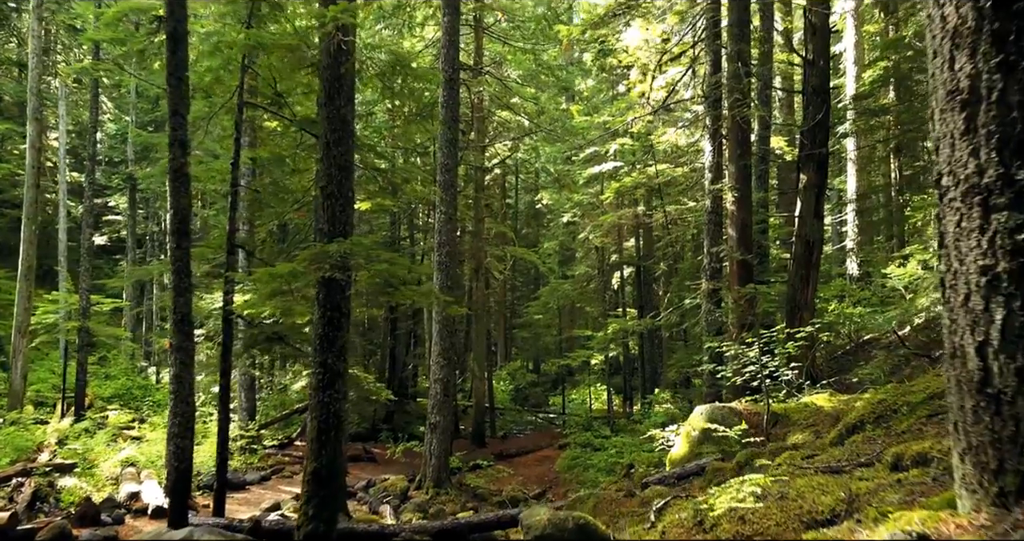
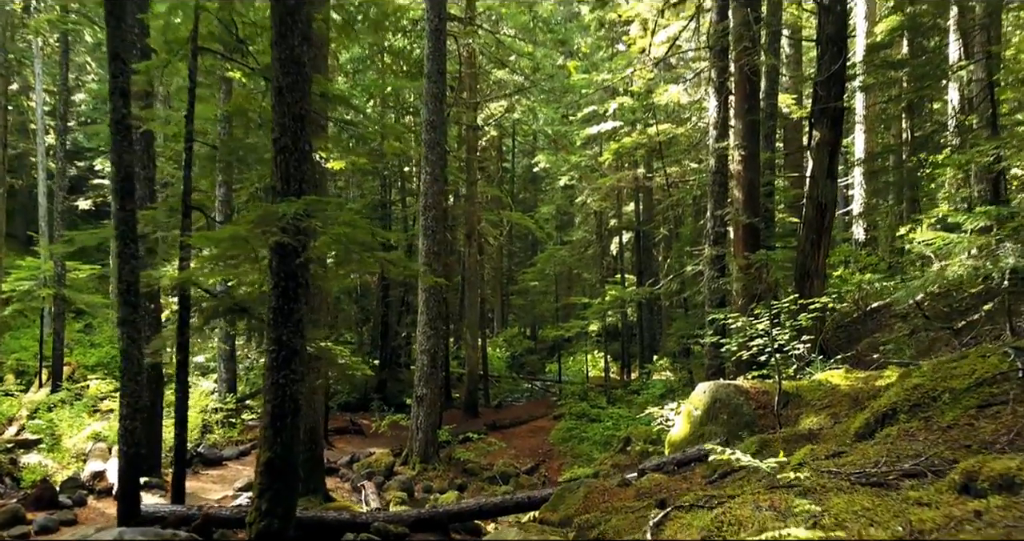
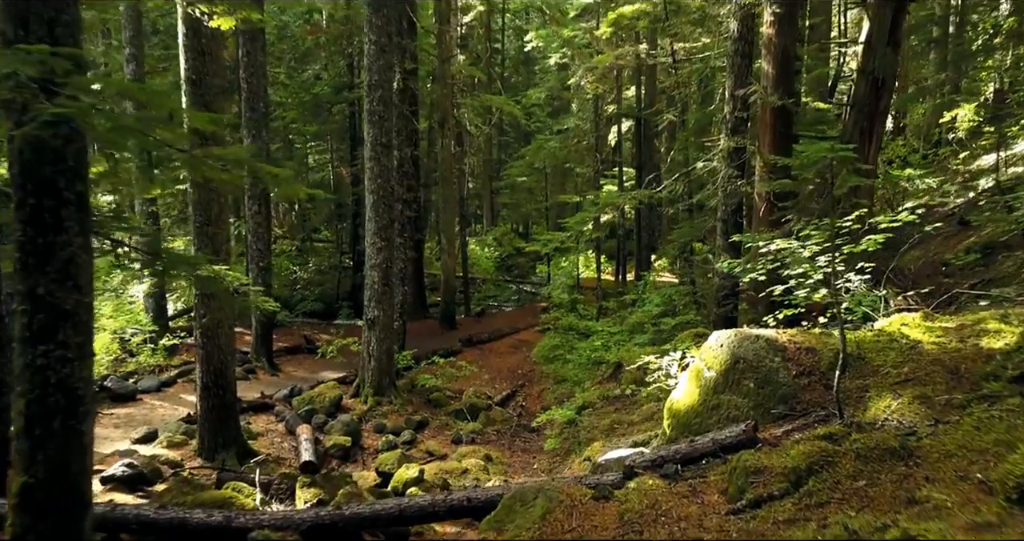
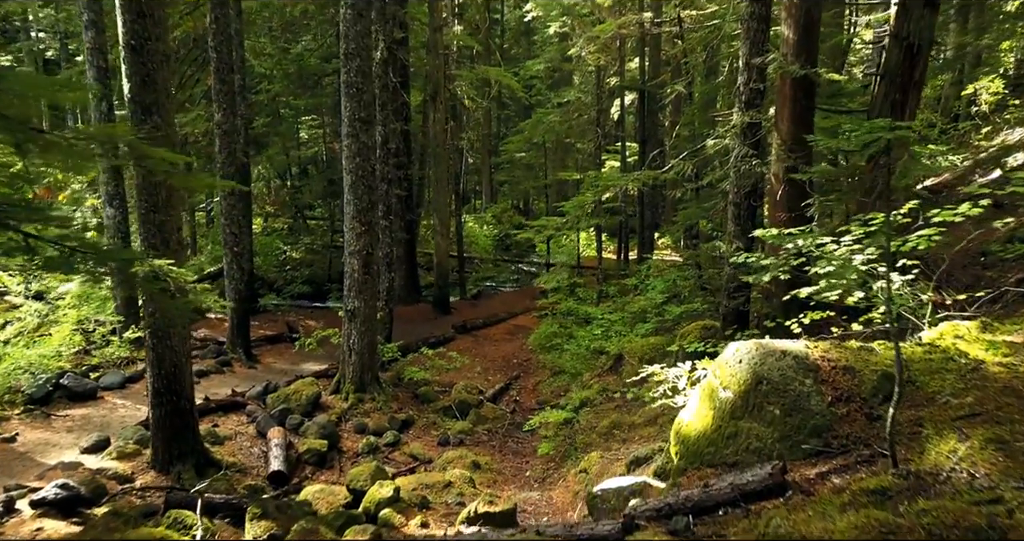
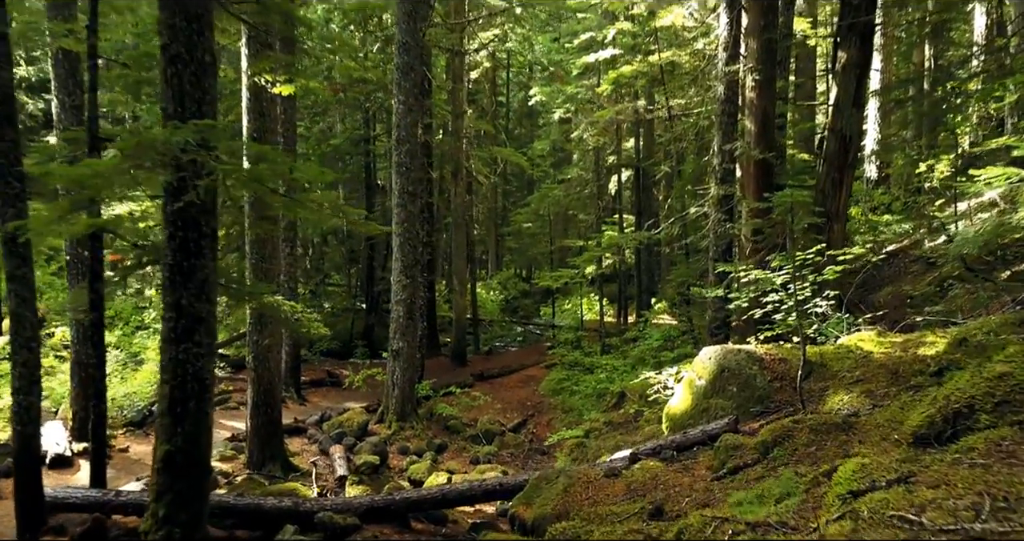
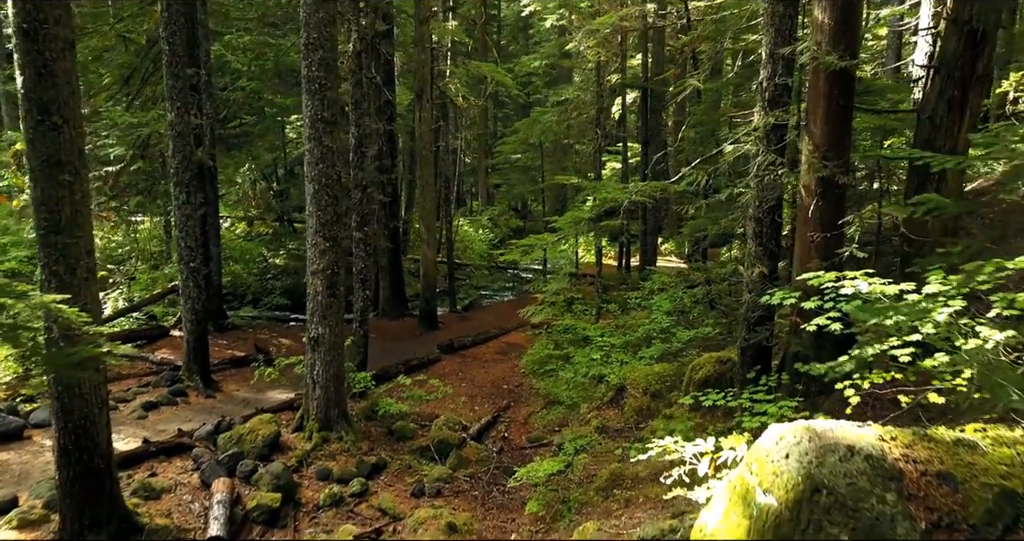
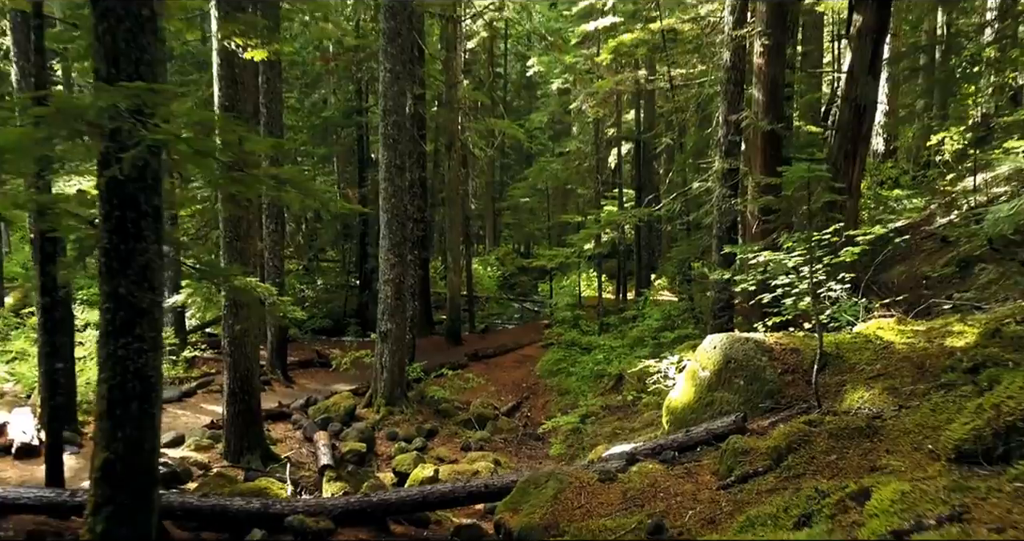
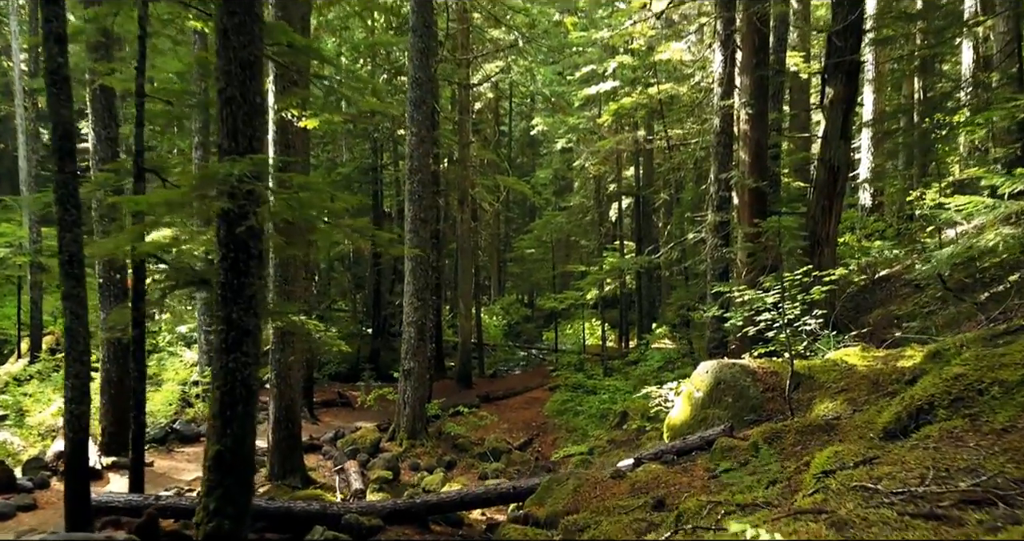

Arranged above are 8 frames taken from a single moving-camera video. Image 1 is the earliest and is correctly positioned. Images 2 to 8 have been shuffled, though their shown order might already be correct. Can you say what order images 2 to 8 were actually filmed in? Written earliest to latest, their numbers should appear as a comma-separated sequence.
2, 8, 5, 7, 3, 4, 6
